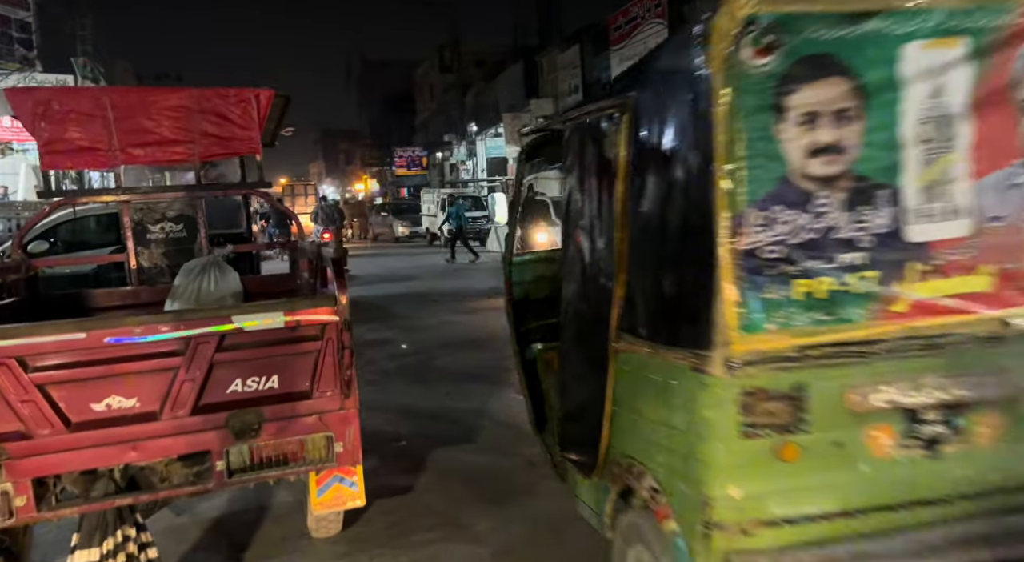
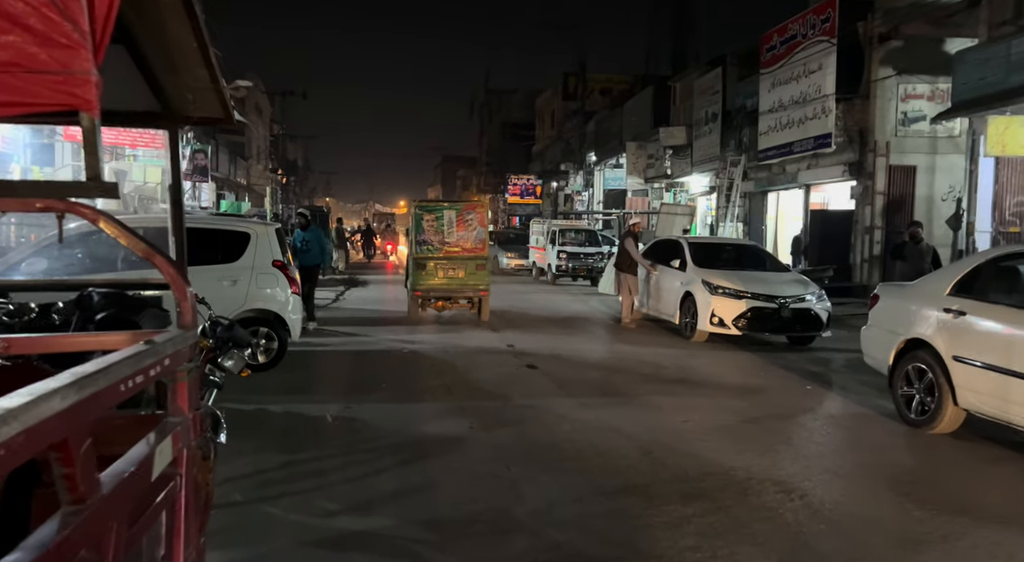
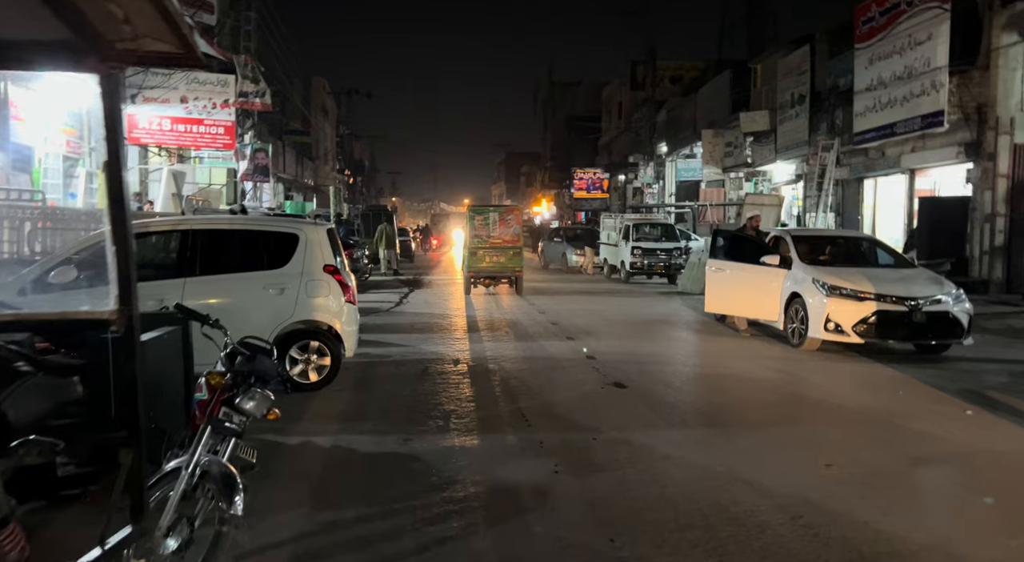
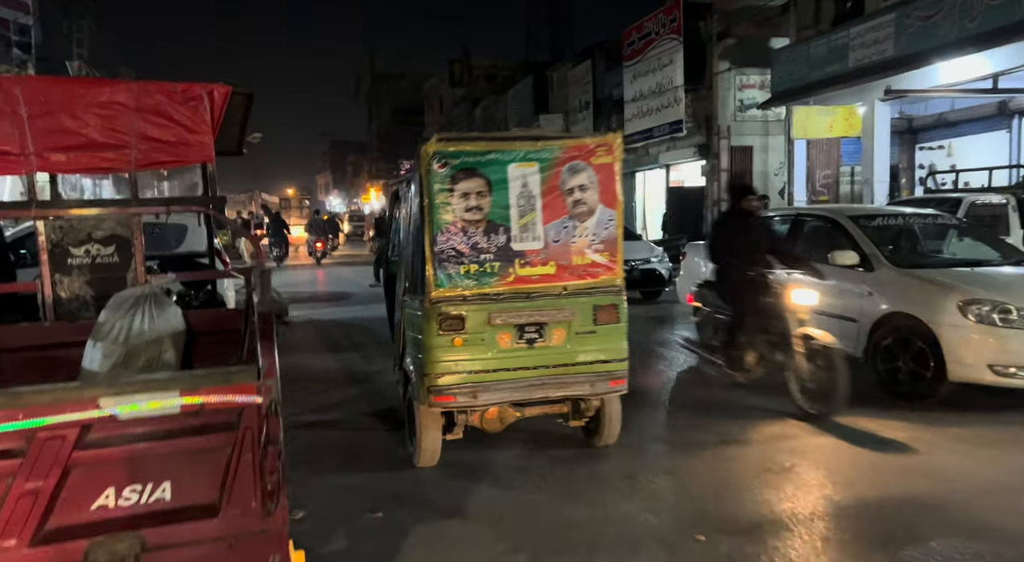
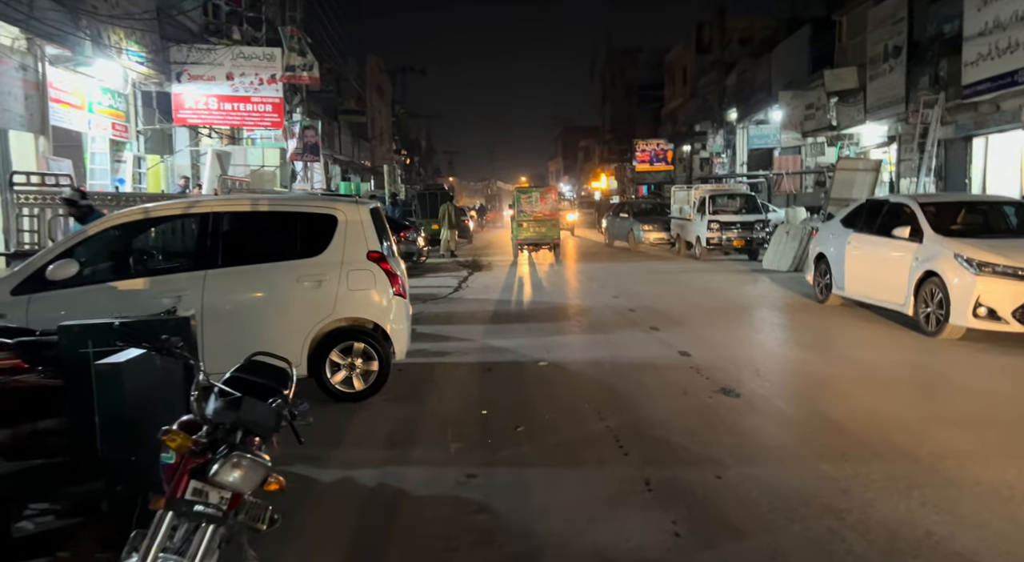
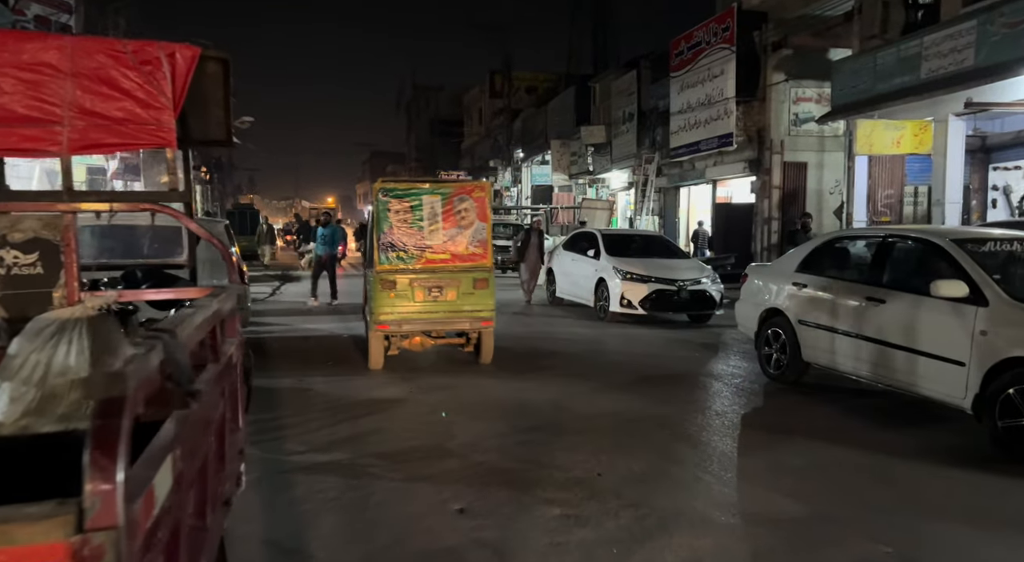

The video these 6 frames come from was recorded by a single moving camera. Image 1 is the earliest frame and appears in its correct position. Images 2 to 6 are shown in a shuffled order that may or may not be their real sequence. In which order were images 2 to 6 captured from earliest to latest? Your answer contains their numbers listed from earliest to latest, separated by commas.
4, 6, 2, 3, 5
